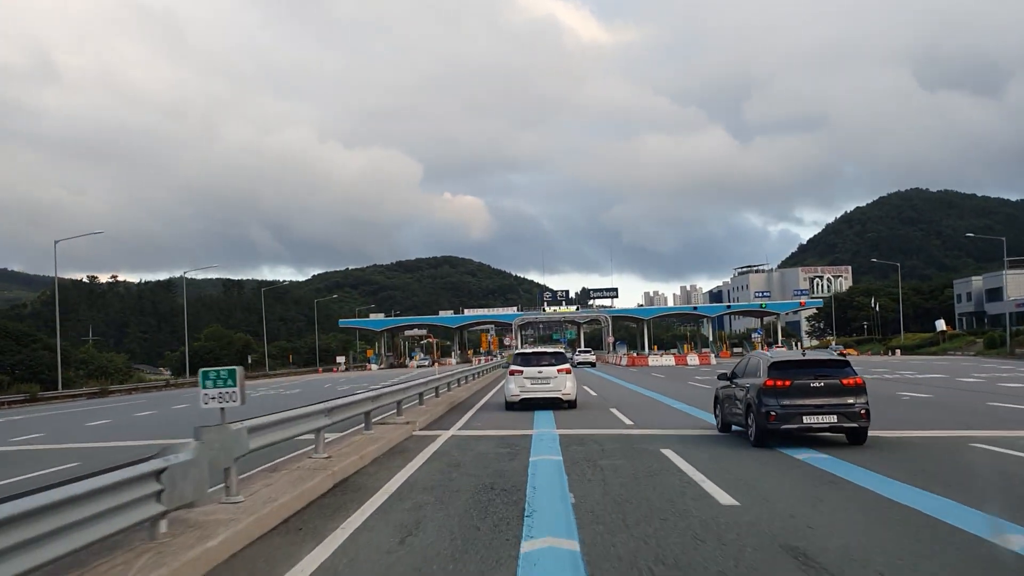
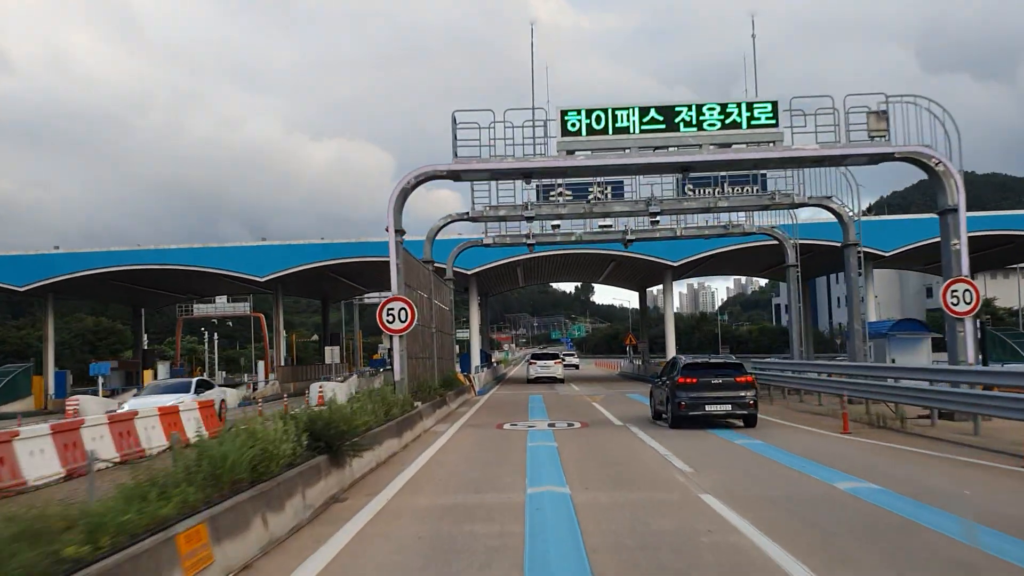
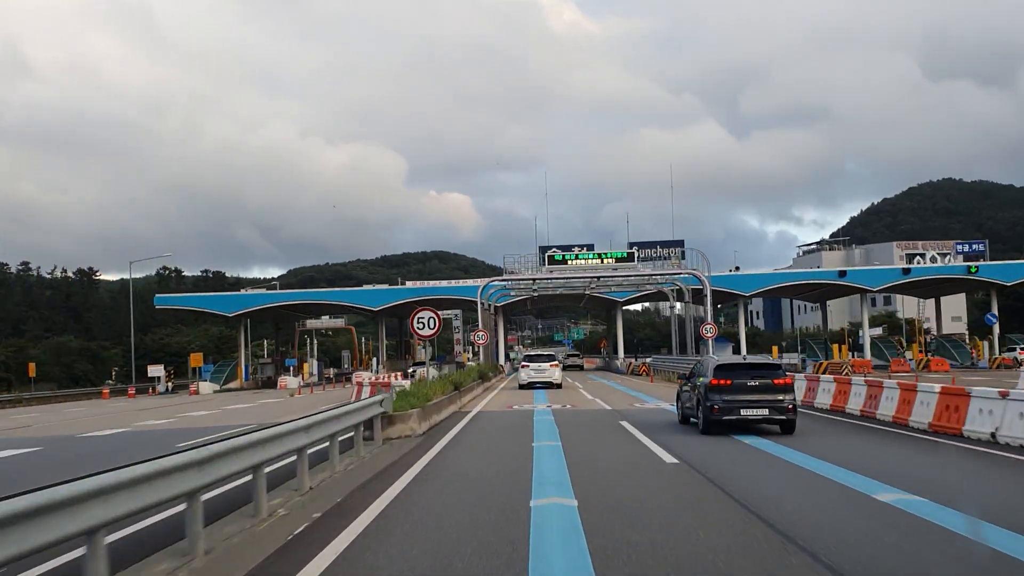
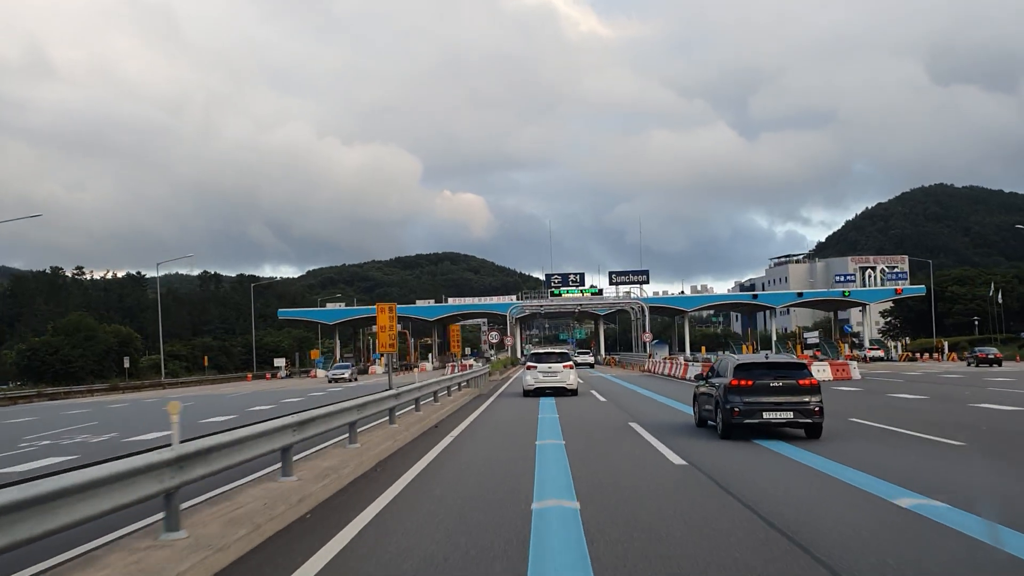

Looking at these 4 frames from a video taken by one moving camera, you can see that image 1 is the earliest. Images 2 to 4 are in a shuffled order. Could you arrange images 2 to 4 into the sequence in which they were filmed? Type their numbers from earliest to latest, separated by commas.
4, 3, 2
